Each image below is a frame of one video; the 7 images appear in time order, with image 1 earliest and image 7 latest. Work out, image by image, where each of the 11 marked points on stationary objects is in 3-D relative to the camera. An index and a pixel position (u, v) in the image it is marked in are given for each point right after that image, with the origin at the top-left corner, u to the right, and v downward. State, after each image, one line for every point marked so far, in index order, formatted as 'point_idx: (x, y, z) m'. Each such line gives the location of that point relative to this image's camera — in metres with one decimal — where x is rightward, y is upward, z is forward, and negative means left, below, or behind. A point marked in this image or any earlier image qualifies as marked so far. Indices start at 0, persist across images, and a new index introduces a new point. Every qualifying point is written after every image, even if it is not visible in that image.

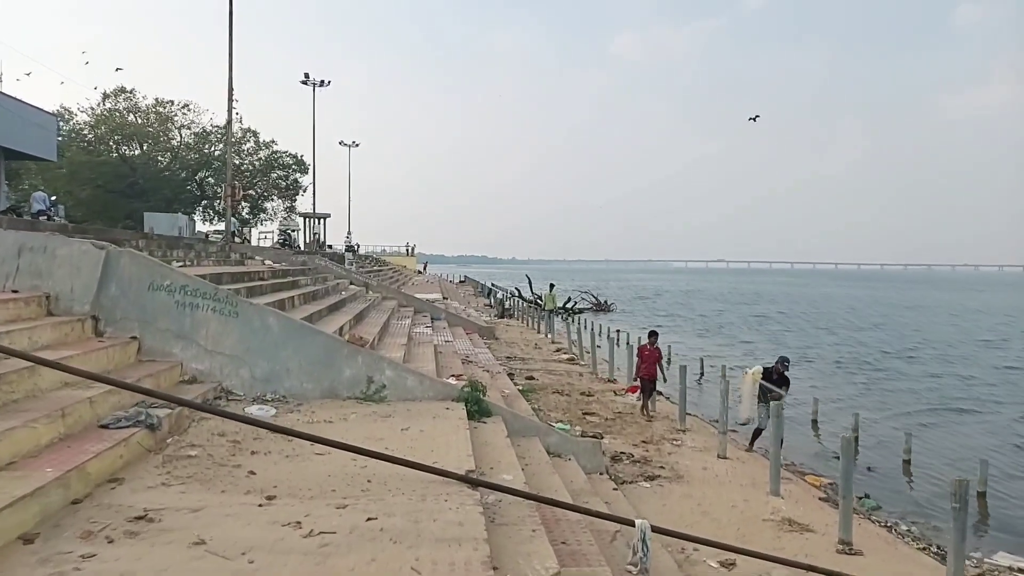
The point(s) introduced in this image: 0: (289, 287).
0: (-4.5, 0.0, +14.0) m
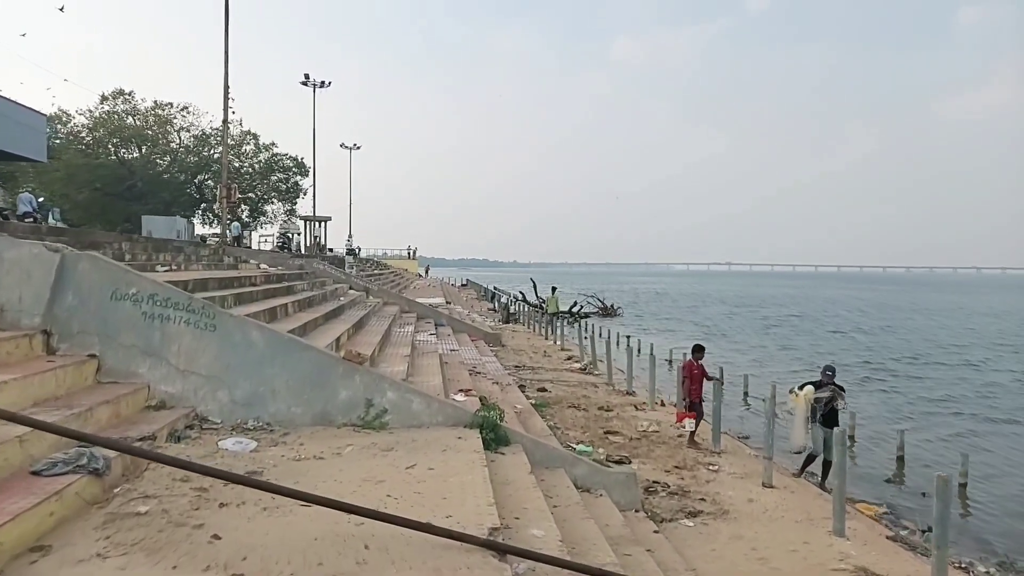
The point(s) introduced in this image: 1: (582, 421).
0: (-4.3, -0.1, +13.0) m
1: (+1.1, -2.0, +10.6) m
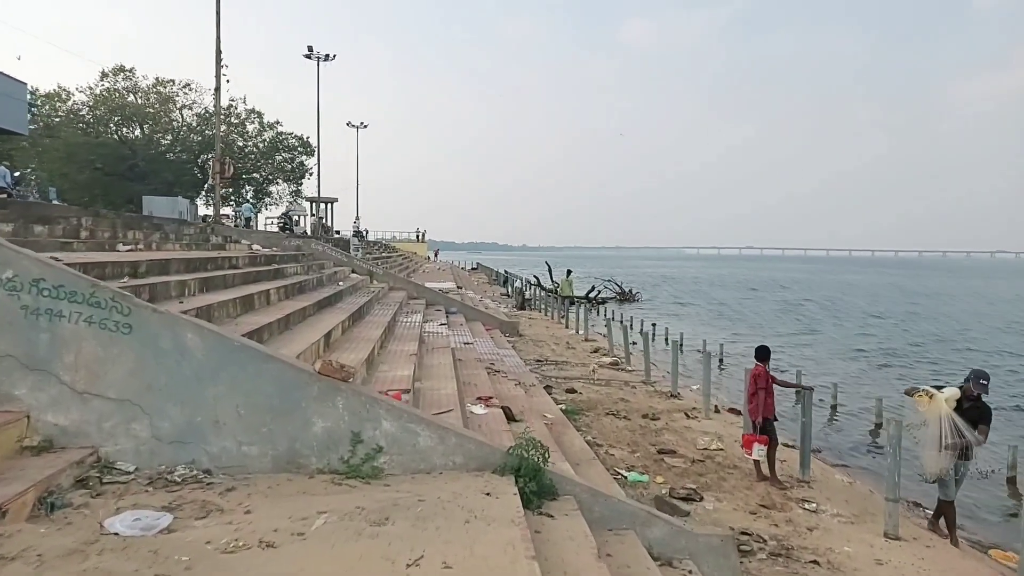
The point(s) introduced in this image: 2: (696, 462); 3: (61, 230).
0: (-3.9, +0.2, +11.2) m
1: (+1.4, -1.9, +8.7) m
2: (+2.0, -1.9, +7.7) m
3: (-6.3, +0.8, +9.7) m
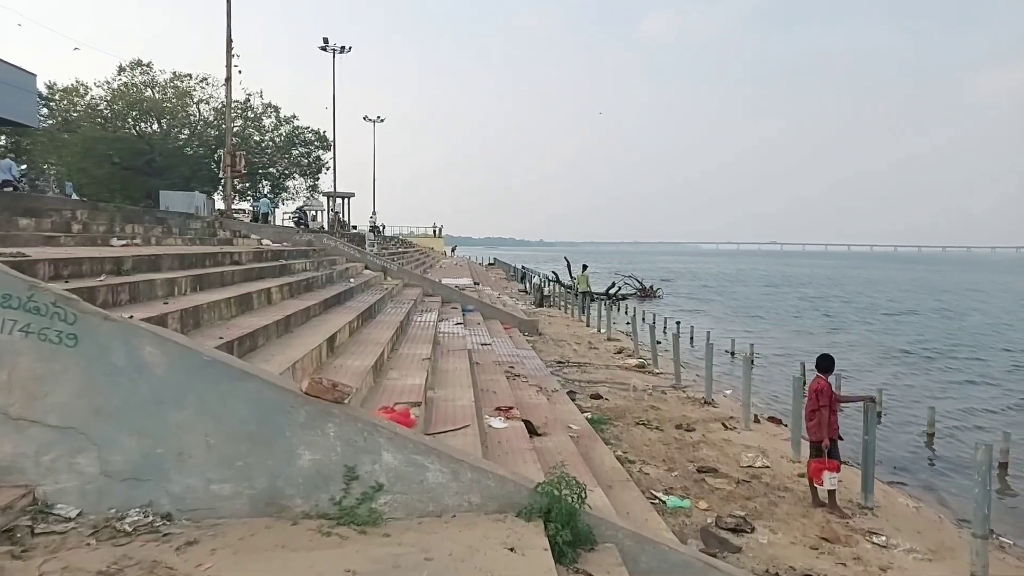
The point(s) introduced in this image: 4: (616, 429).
0: (-3.6, +0.2, +10.5) m
1: (+1.7, -1.8, +7.9) m
2: (+2.3, -1.9, +6.8) m
3: (-6.0, +0.8, +9.0) m
4: (+1.3, -1.8, +8.8) m
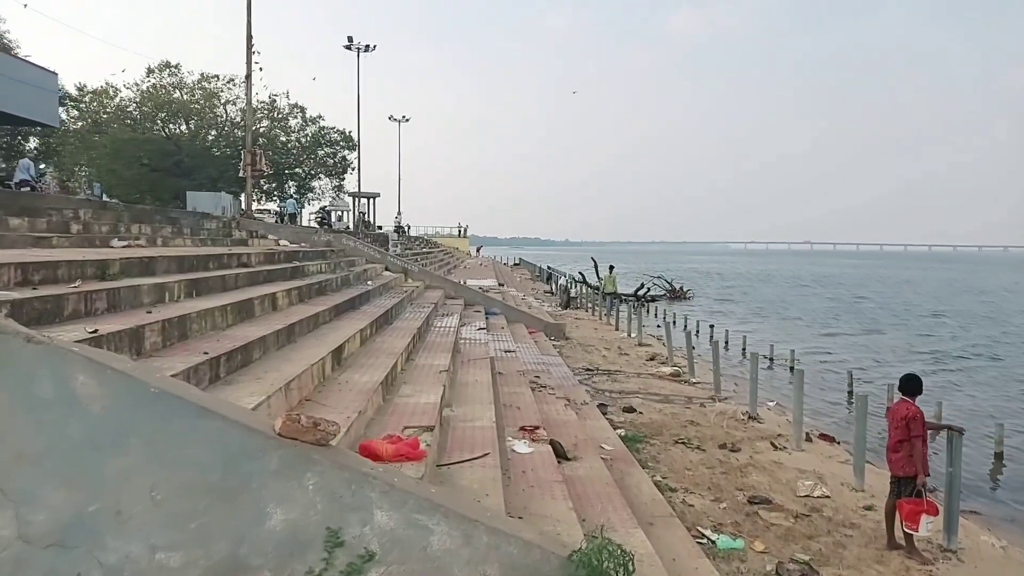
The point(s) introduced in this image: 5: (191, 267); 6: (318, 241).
0: (-3.2, +0.1, +9.8) m
1: (+1.9, -1.9, +7.1) m
2: (+2.5, -2.0, +6.0) m
3: (-5.7, +0.8, +8.5) m
4: (+1.6, -1.8, +8.0) m
5: (-3.6, +0.2, +7.8) m
6: (-4.8, +1.2, +17.2) m
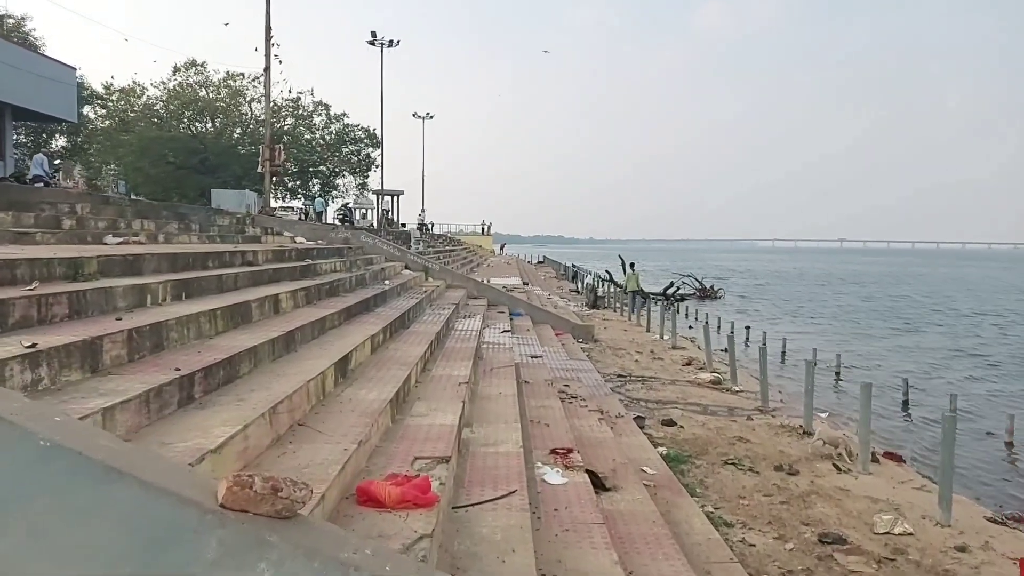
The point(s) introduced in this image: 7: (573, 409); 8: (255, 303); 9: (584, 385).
0: (-2.8, +0.1, +9.1) m
1: (+2.2, -1.9, +6.2) m
2: (+2.7, -2.0, +5.1) m
3: (-5.4, +0.8, +7.8) m
4: (+1.9, -1.9, +7.1) m
5: (-3.3, +0.2, +7.0) m
6: (-4.2, +1.2, +16.5) m
7: (+0.7, -1.4, +8.1) m
8: (-2.3, -0.1, +6.3) m
9: (+1.0, -1.4, +9.7) m
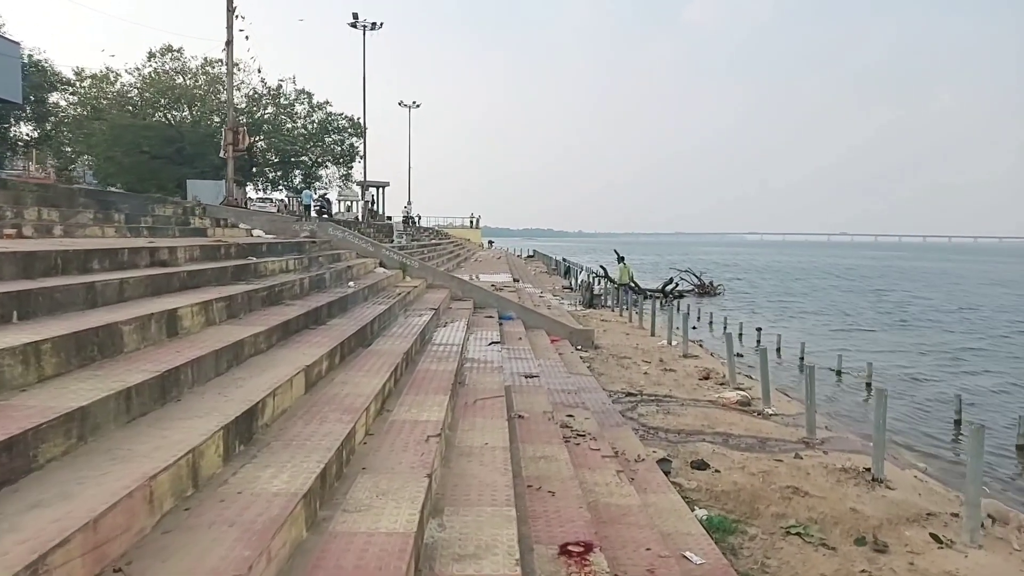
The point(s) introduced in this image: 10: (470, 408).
0: (-3.0, +0.1, +7.1) m
1: (+2.1, -2.0, +4.3) m
2: (+2.7, -2.1, +3.2) m
3: (-5.4, +0.7, +5.8) m
4: (+1.8, -1.9, +5.2) m
5: (-3.4, +0.1, +5.1) m
6: (-4.4, +1.2, +14.5) m
7: (+0.6, -1.5, +6.2) m
8: (-2.4, -0.2, +4.4) m
9: (+0.9, -1.4, +7.9) m
10: (-0.4, -1.1, +6.1) m
